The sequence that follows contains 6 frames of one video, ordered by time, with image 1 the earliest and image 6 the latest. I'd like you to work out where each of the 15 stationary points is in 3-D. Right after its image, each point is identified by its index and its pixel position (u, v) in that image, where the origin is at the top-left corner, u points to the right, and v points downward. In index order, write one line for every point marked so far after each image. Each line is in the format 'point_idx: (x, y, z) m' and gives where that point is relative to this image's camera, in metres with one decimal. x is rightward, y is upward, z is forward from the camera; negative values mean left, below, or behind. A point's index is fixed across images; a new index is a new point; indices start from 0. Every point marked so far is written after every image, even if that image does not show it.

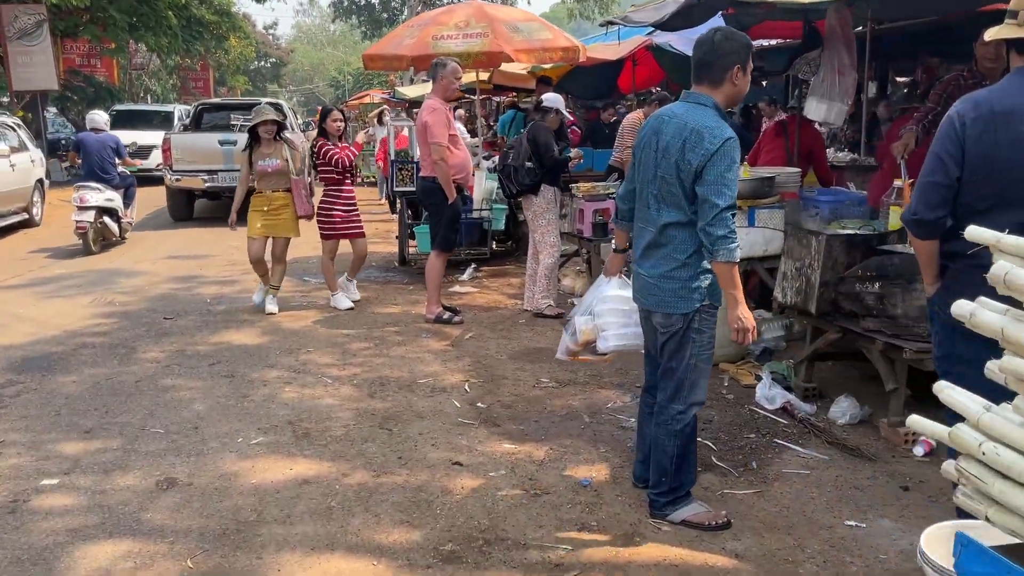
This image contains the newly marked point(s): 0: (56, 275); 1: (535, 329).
0: (-4.5, +0.1, +8.6) m
1: (+0.2, -0.3, +6.3) m
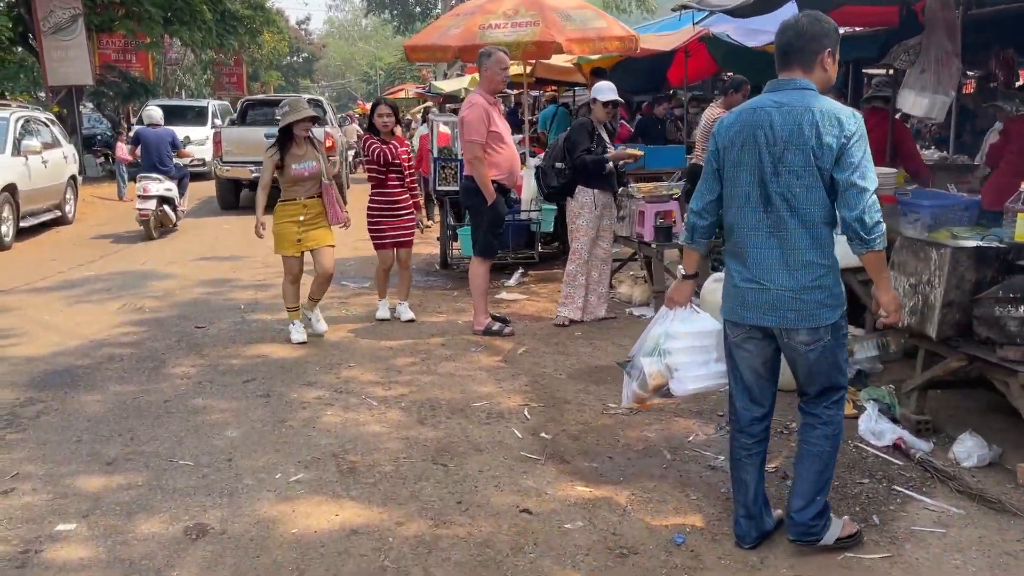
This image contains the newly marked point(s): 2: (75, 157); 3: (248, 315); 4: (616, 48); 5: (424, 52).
0: (-4.1, +0.1, +8.2) m
1: (+0.6, -0.4, +5.8) m
2: (-6.8, +2.0, +13.4) m
3: (-2.1, -0.2, +6.7) m
4: (+0.9, +2.2, +7.8) m
5: (-0.8, +2.2, +7.9) m
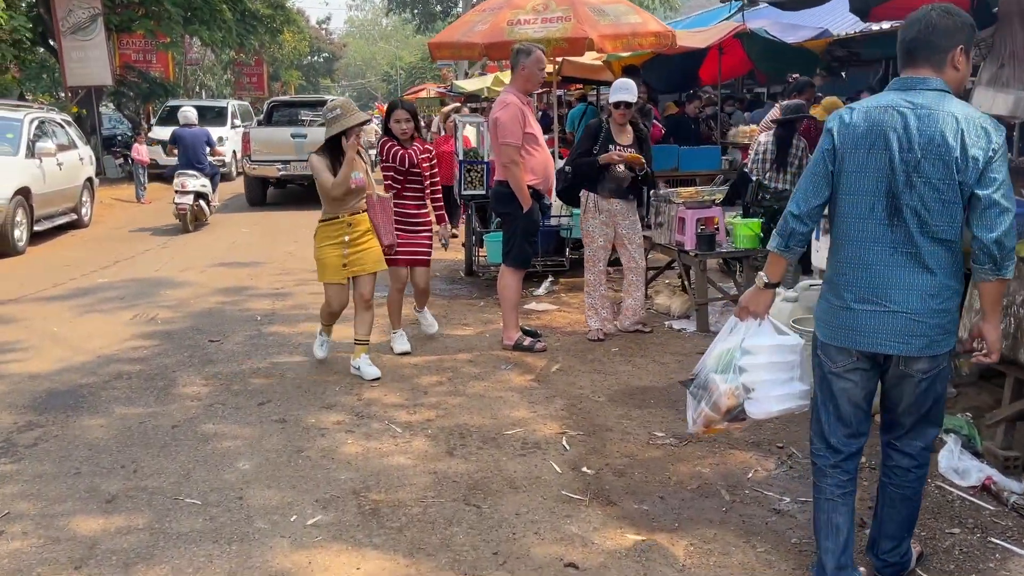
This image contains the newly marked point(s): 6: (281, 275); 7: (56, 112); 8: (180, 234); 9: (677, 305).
0: (-3.8, 0.0, +7.9) m
1: (+0.8, -0.5, +5.4) m
2: (-6.4, +2.0, +13.2) m
3: (-1.8, -0.3, +6.3) m
4: (+1.2, +2.1, +7.4) m
5: (-0.6, +2.1, +7.6) m
6: (-2.2, +0.1, +8.4) m
7: (-6.8, +2.6, +12.7) m
8: (-4.6, +0.7, +11.8) m
9: (+1.2, -0.1, +6.5) m
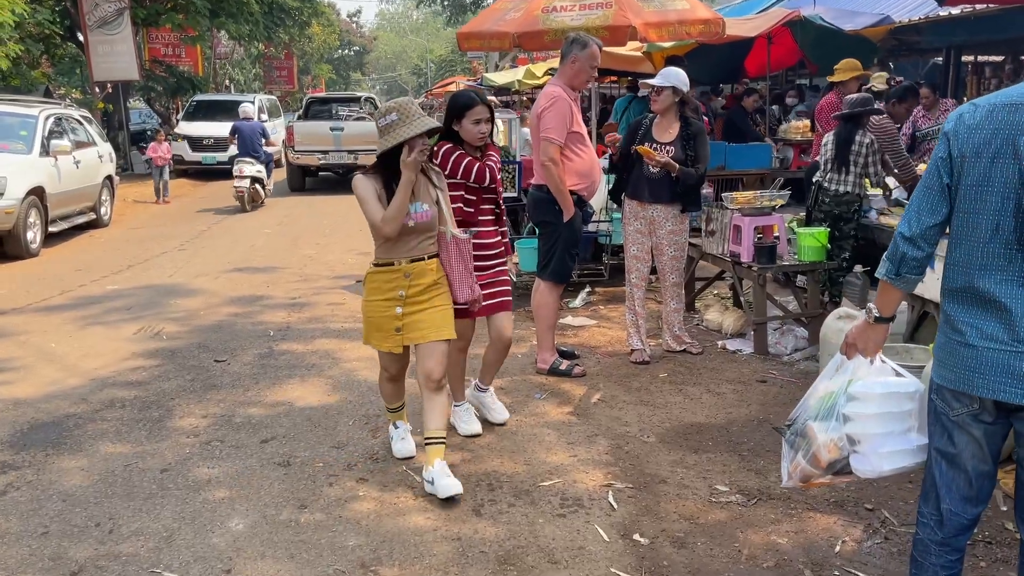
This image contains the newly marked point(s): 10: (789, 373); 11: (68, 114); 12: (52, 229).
0: (-3.5, 0.0, +7.5) m
1: (+1.0, -0.6, +4.7) m
2: (-6.0, +2.0, +12.8) m
3: (-1.6, -0.4, +5.8) m
4: (+1.5, +2.0, +6.8) m
5: (-0.3, +2.0, +7.0) m
6: (-1.9, +0.1, +7.8) m
7: (-6.3, +2.6, +12.3) m
8: (-4.1, +0.7, +11.4) m
9: (+1.5, -0.2, +5.8) m
10: (+1.6, -0.5, +5.0) m
11: (-6.2, +2.4, +11.9) m
12: (-5.8, +0.7, +10.7) m
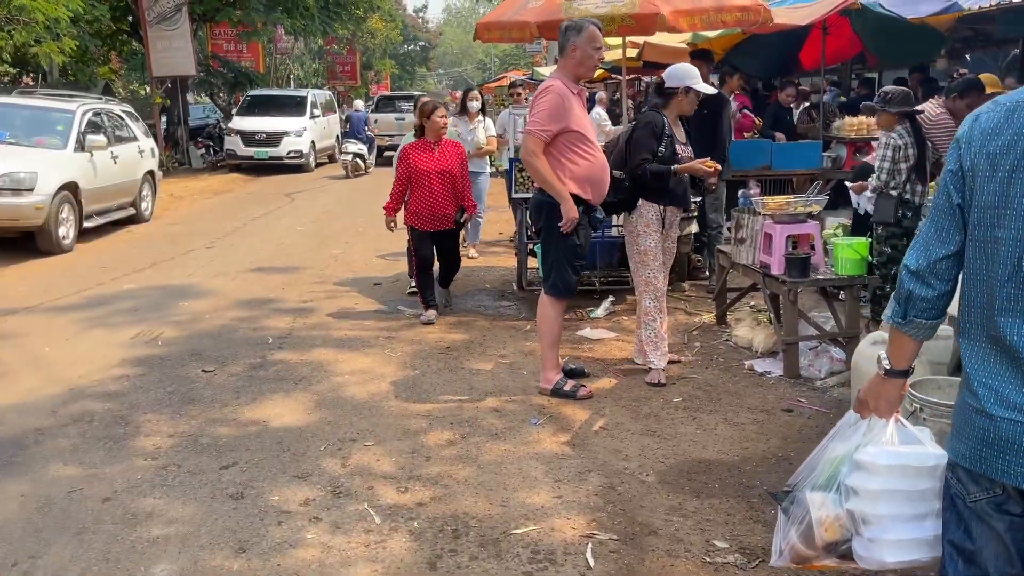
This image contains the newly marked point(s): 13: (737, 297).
0: (-3.3, 0.0, +7.3) m
1: (+0.9, -0.7, +4.2) m
2: (-5.3, +2.0, +12.8) m
3: (-1.5, -0.4, +5.5) m
4: (+1.6, +1.9, +6.2) m
5: (-0.1, +2.0, +6.5) m
6: (-1.7, 0.0, +7.5) m
7: (-5.7, +2.7, +12.3) m
8: (-3.6, +0.7, +11.3) m
9: (+1.5, -0.3, +5.3) m
10: (+1.6, -0.6, +4.4) m
11: (-5.6, +2.5, +11.9) m
12: (-5.3, +0.8, +10.7) m
13: (+1.5, -0.1, +5.8) m
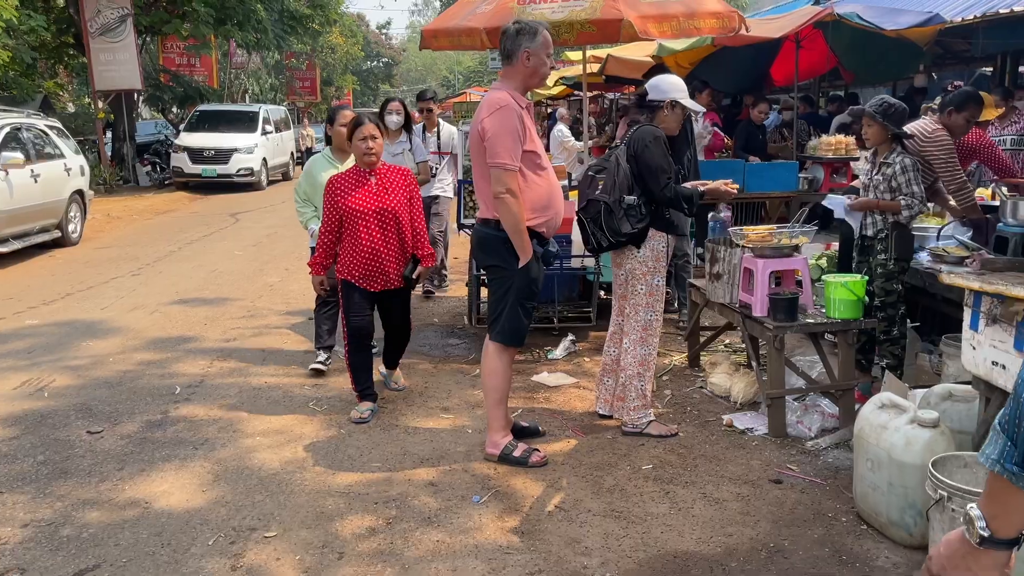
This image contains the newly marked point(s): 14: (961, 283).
0: (-3.7, -0.3, +6.4) m
1: (+0.7, -0.9, +3.6) m
2: (-5.9, +1.6, +11.9) m
3: (-1.9, -0.7, +4.7) m
4: (+1.3, +1.7, +5.6) m
5: (-0.5, +1.7, +5.9) m
6: (-2.1, -0.2, +6.8) m
7: (-6.3, +2.3, +11.4) m
8: (-4.2, +0.4, +10.4) m
9: (+1.2, -0.5, +4.6) m
10: (+1.3, -0.8, +3.8) m
11: (-6.2, +2.1, +11.0) m
12: (-5.8, +0.4, +9.8) m
13: (+1.2, -0.3, +5.1) m
14: (+1.5, 0.0, +2.9) m
